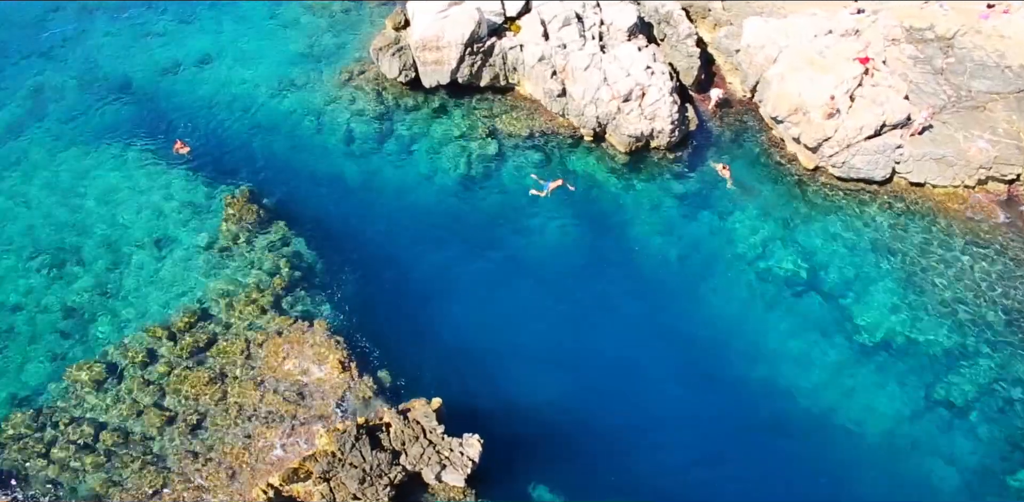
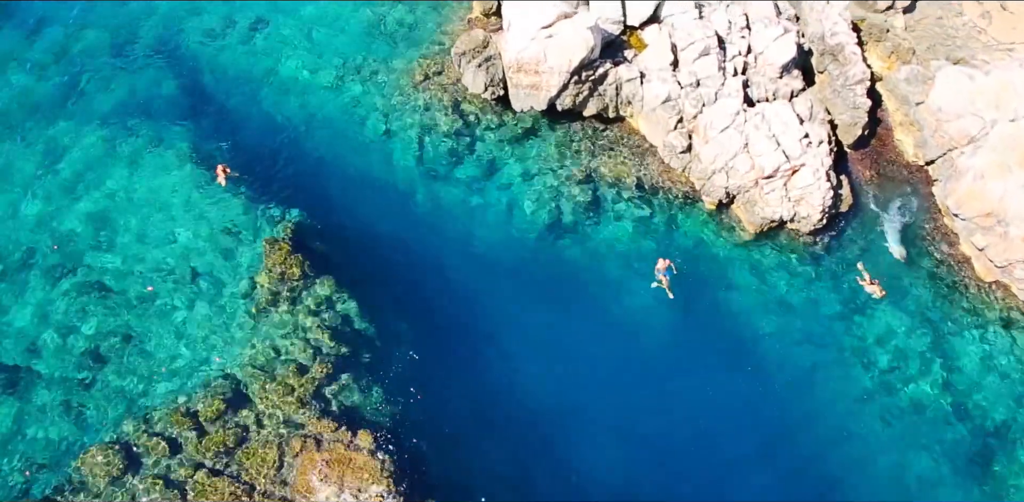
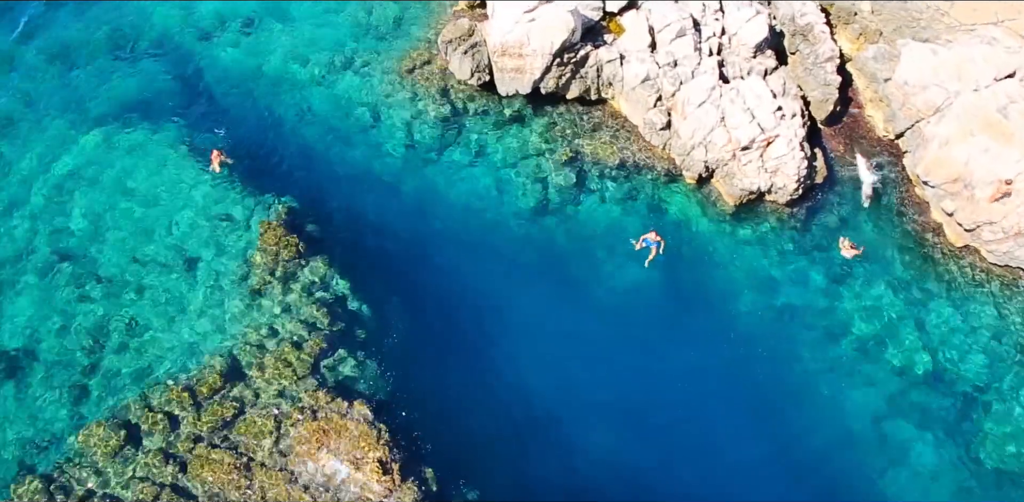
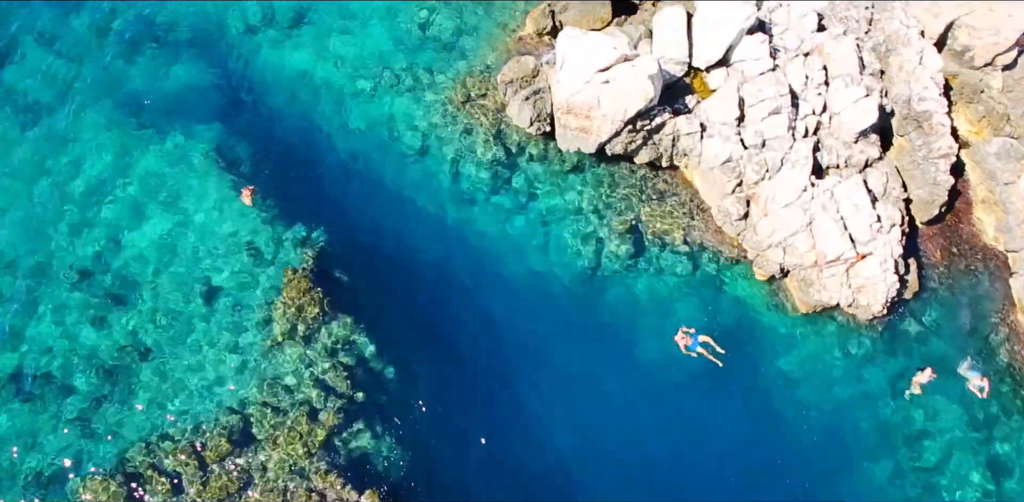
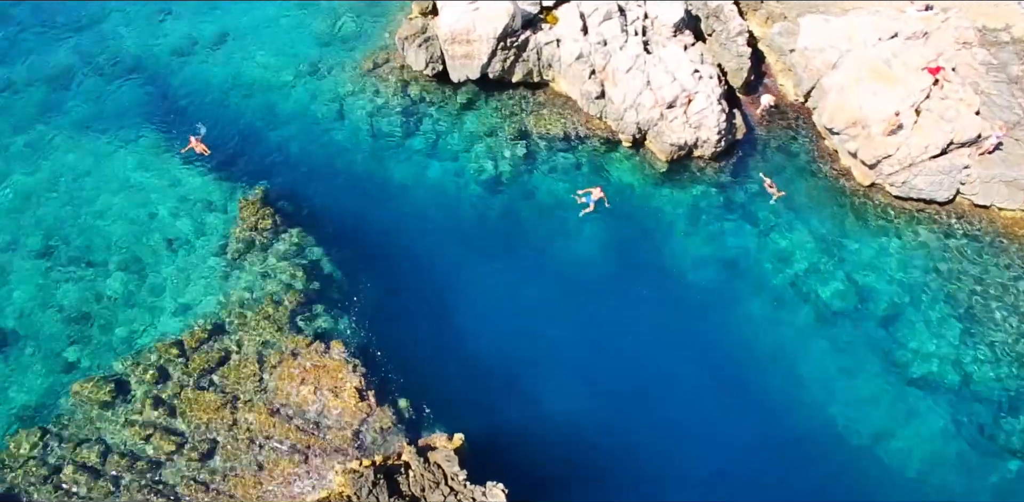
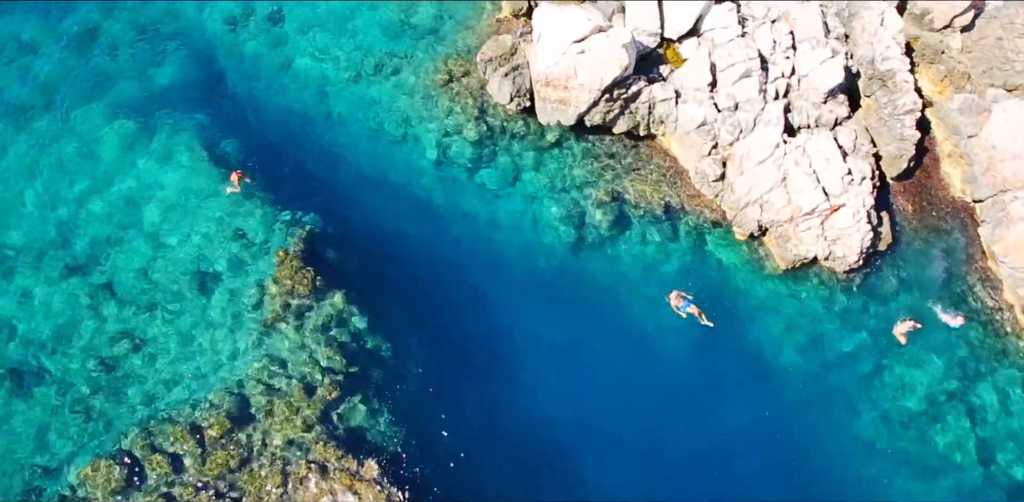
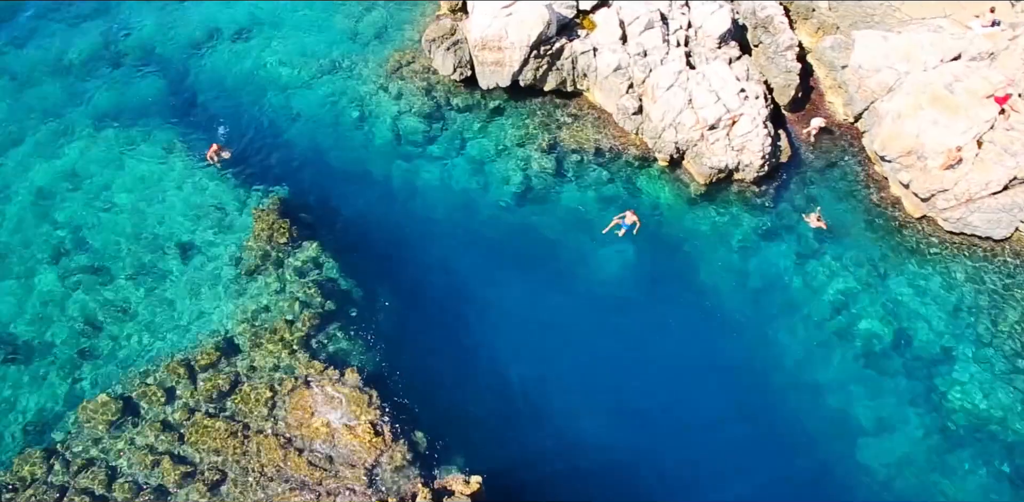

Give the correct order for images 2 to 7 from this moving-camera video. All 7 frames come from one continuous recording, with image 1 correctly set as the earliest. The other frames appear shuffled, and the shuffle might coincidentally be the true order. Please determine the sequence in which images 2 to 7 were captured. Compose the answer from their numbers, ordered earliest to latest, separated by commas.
5, 7, 3, 2, 6, 4
